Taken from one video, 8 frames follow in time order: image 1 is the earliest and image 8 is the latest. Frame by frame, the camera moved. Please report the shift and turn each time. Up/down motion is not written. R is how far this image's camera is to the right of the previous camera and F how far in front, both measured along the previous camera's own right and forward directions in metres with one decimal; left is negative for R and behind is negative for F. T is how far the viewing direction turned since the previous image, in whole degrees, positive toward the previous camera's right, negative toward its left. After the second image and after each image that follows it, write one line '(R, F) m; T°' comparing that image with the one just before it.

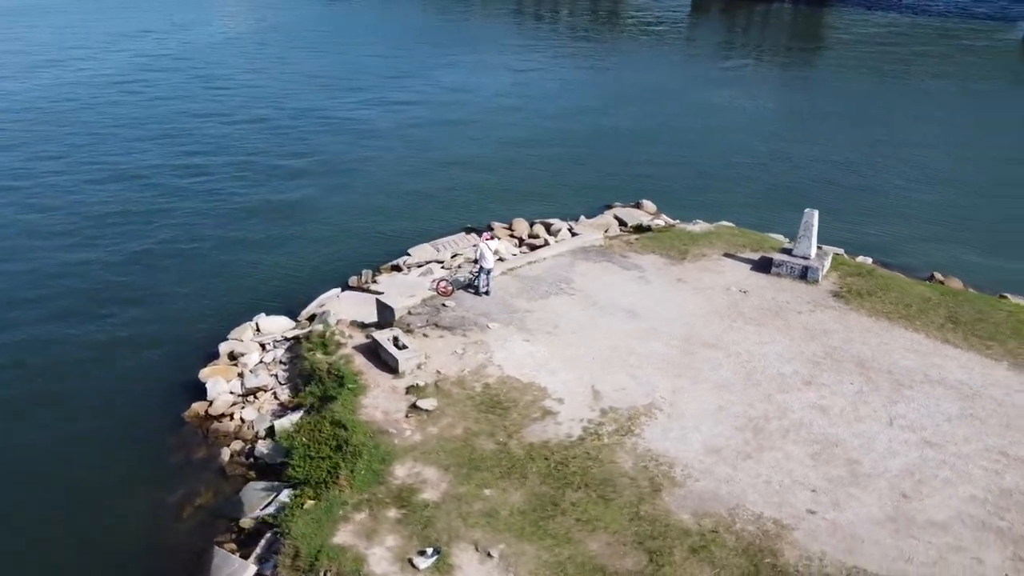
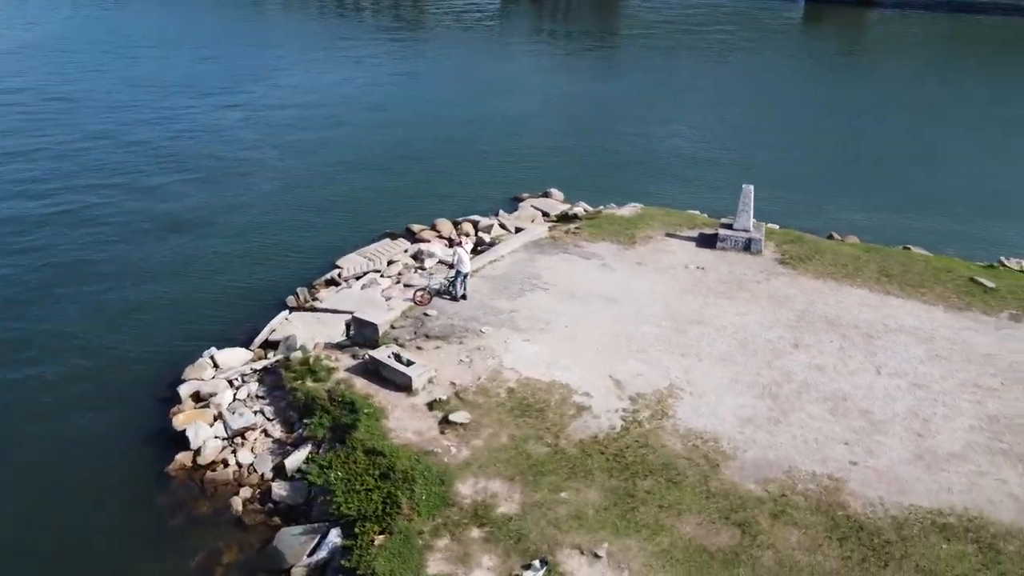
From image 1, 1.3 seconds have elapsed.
(-3.8, +0.6) m; +13°
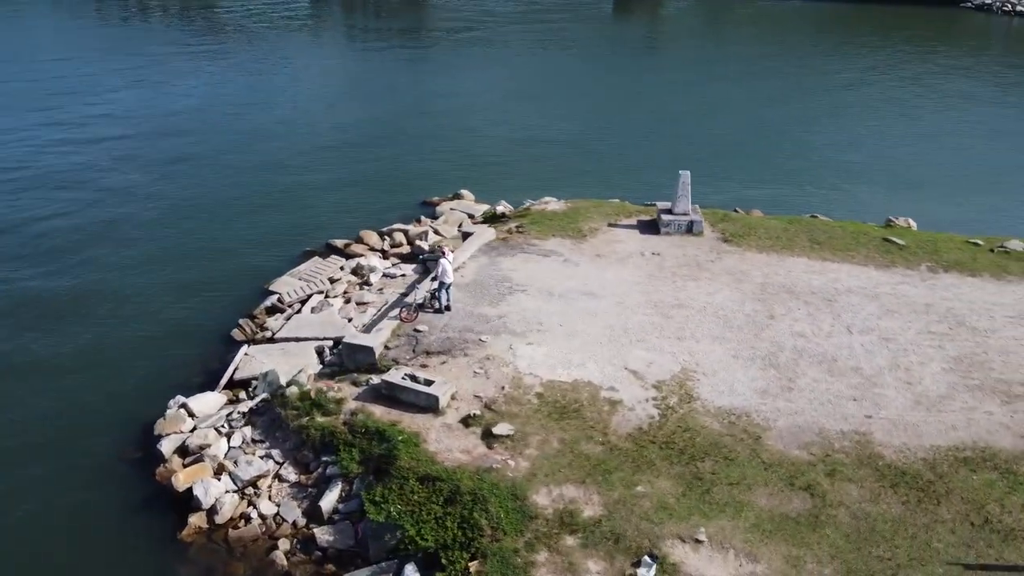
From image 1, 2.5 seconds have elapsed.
(-3.8, +0.5) m; +13°
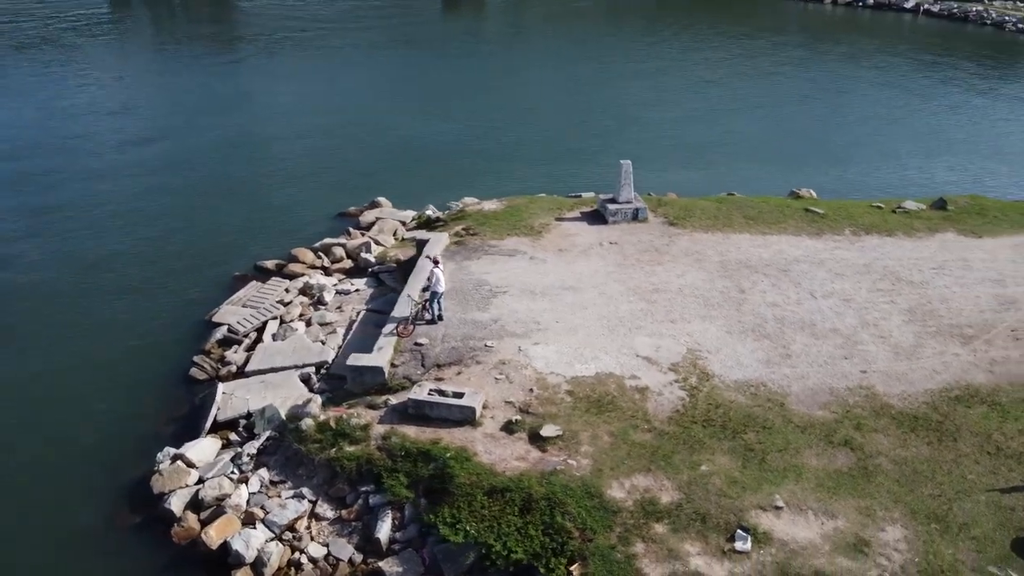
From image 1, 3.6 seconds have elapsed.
(-3.6, +0.5) m; +12°
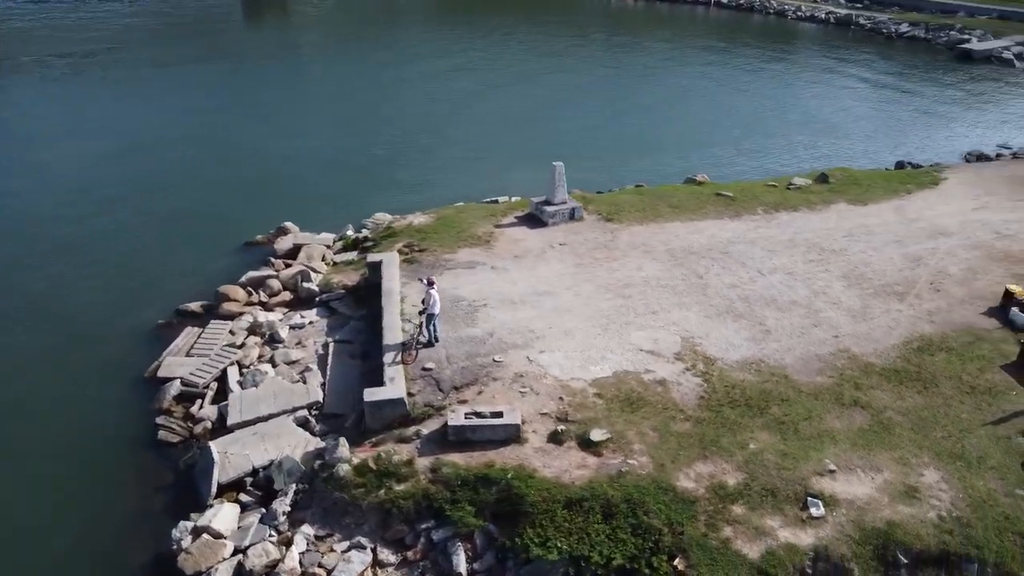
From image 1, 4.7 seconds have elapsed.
(-4.0, +0.5) m; +13°
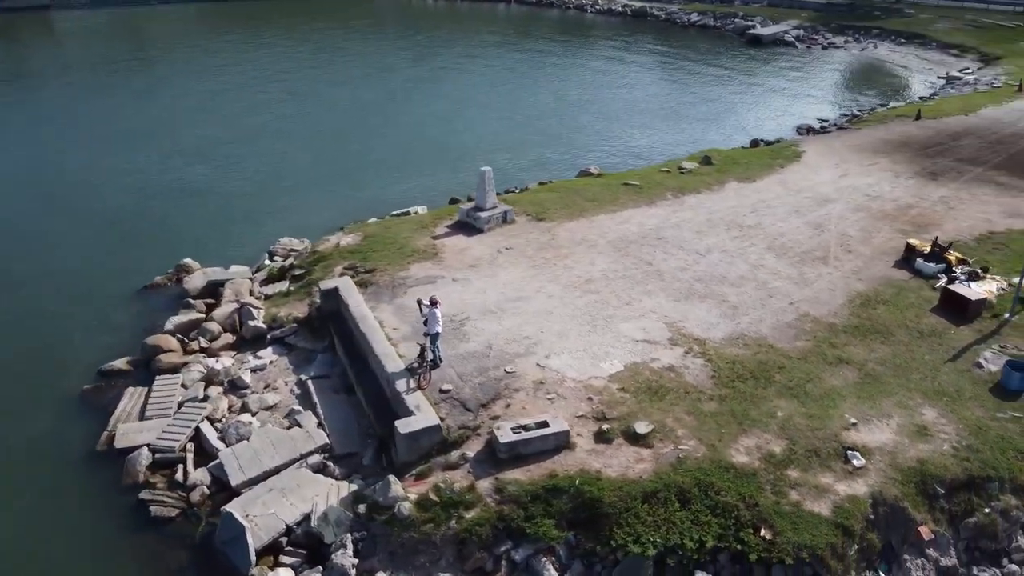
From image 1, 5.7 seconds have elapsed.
(-4.2, +0.6) m; +14°
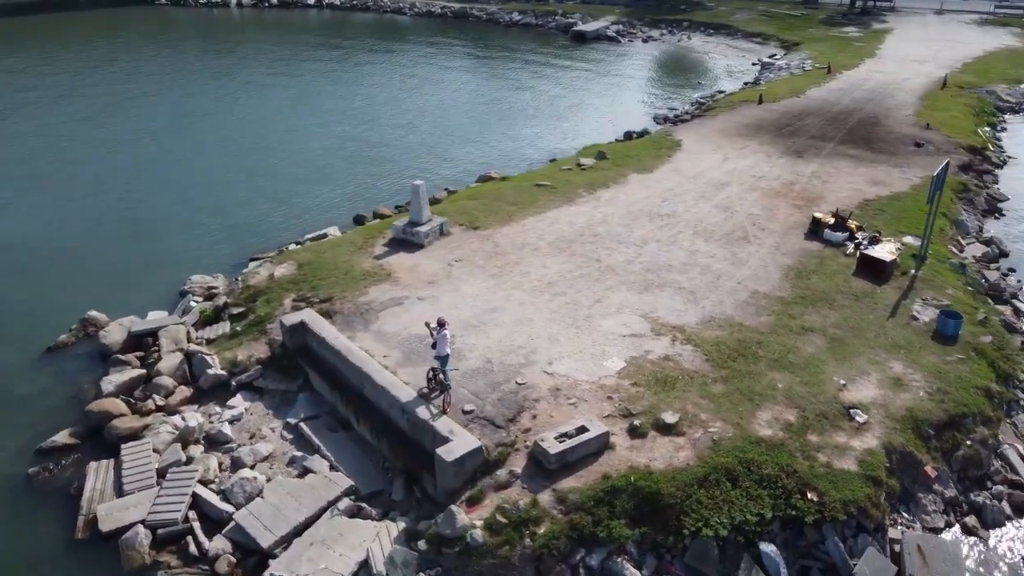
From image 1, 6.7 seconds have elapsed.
(-4.0, +0.4) m; +13°
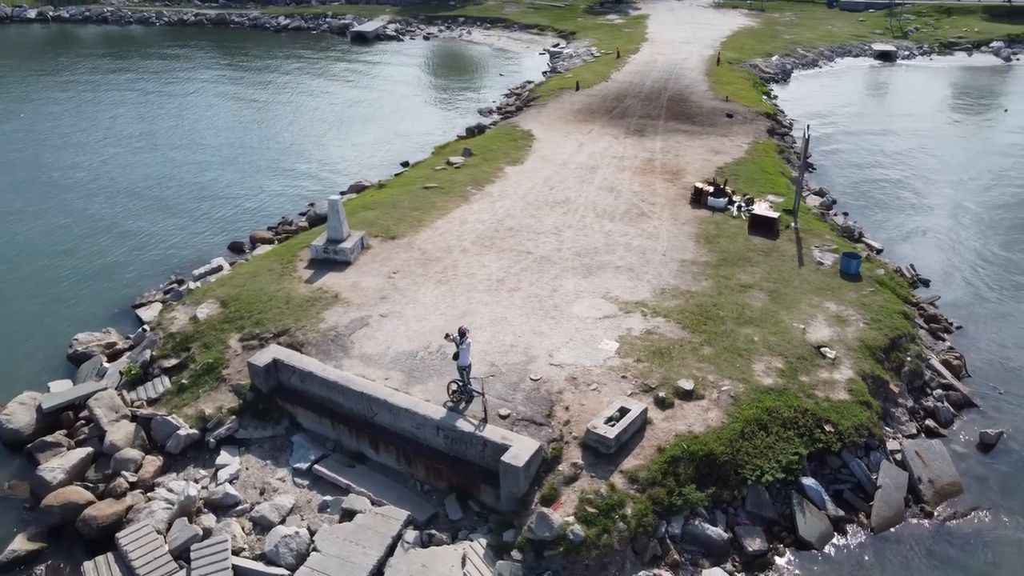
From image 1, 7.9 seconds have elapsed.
(-5.1, +0.8) m; +17°
